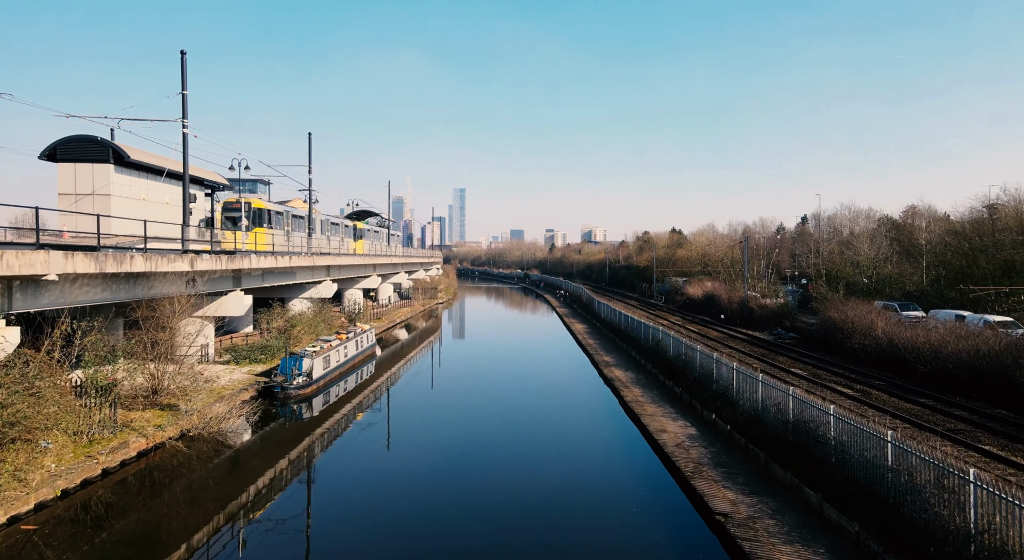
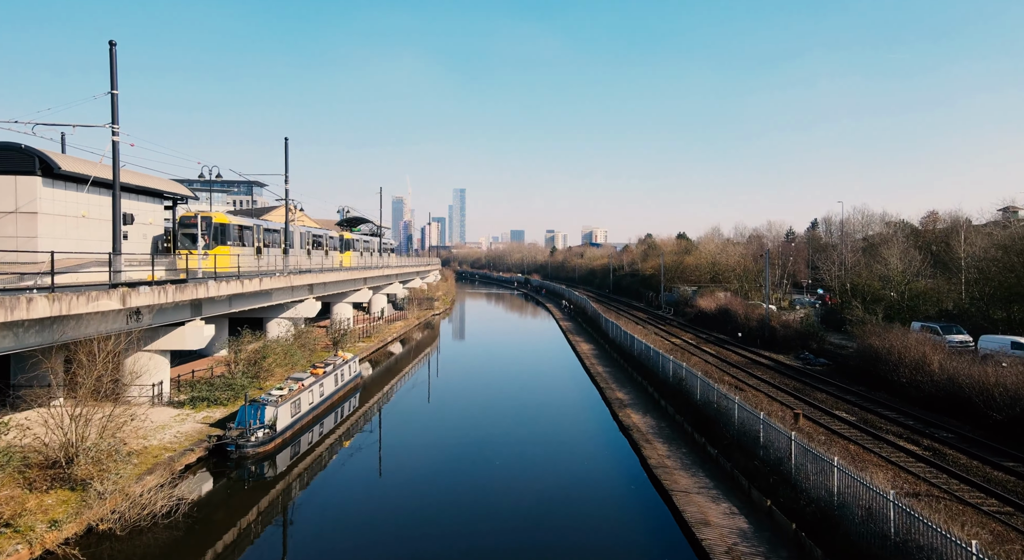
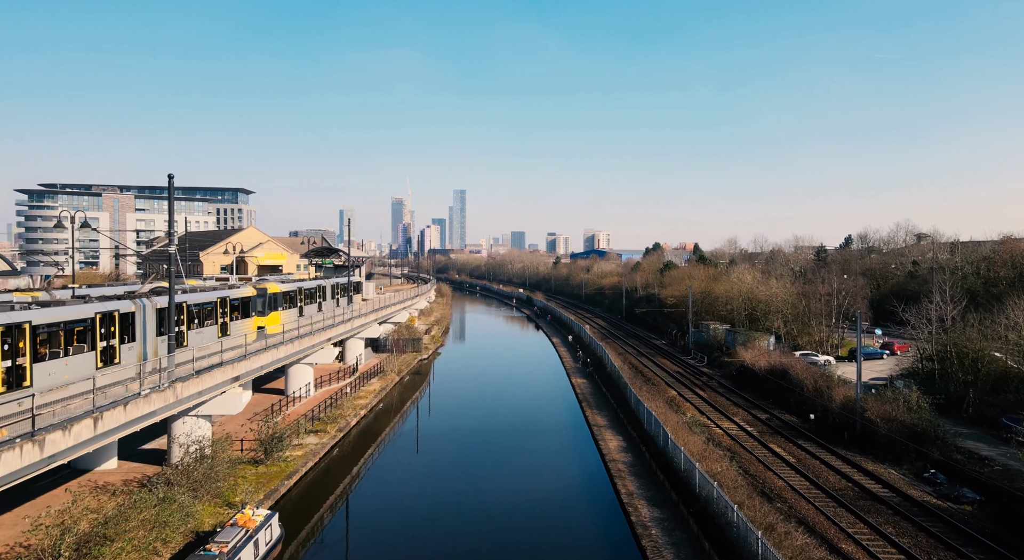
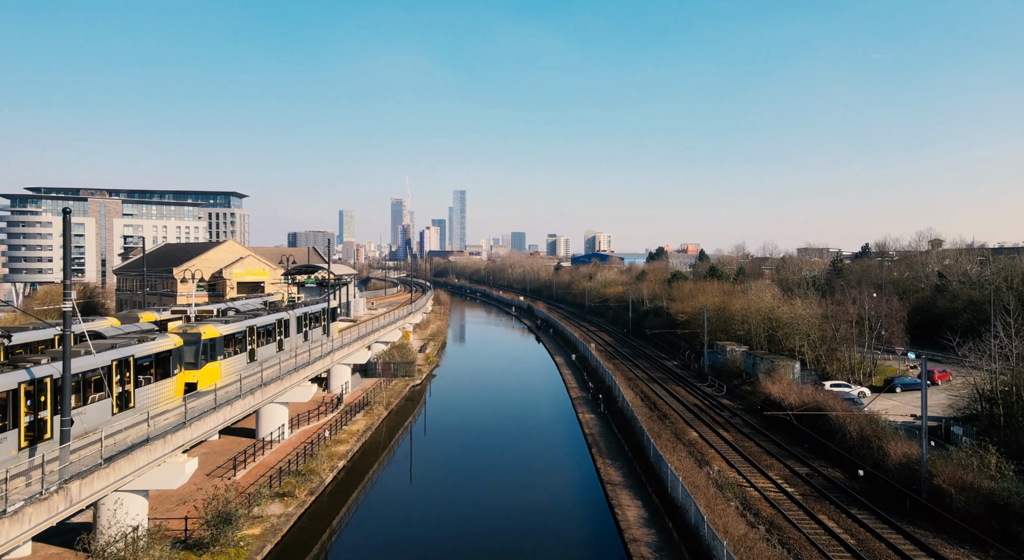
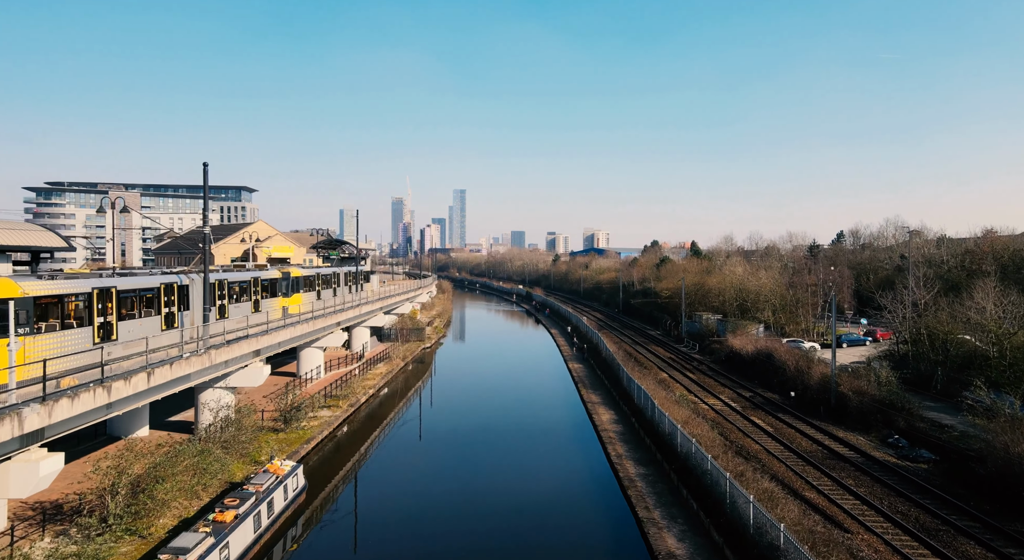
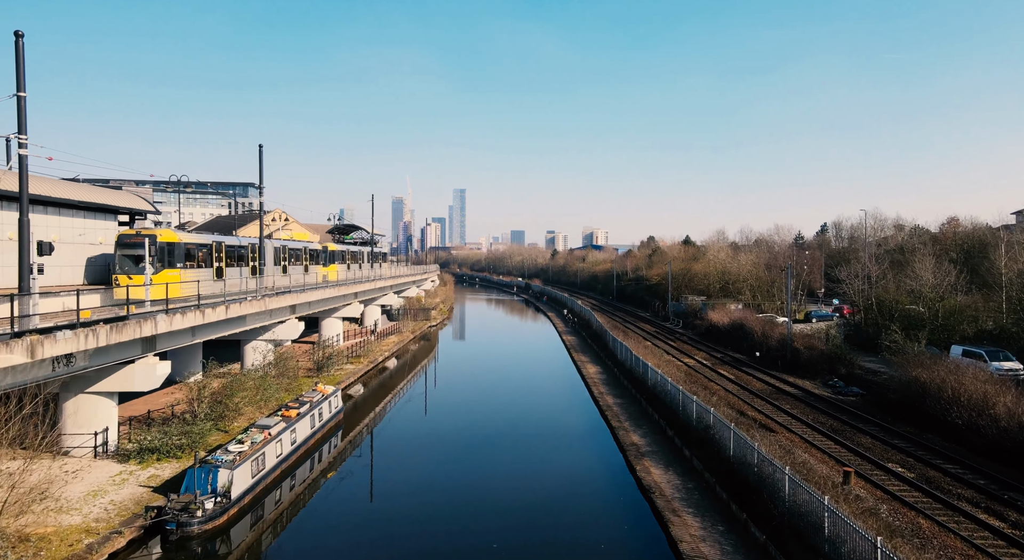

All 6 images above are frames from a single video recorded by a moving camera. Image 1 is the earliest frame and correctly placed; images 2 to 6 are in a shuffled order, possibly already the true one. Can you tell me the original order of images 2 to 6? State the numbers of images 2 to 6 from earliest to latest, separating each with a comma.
2, 6, 5, 3, 4
